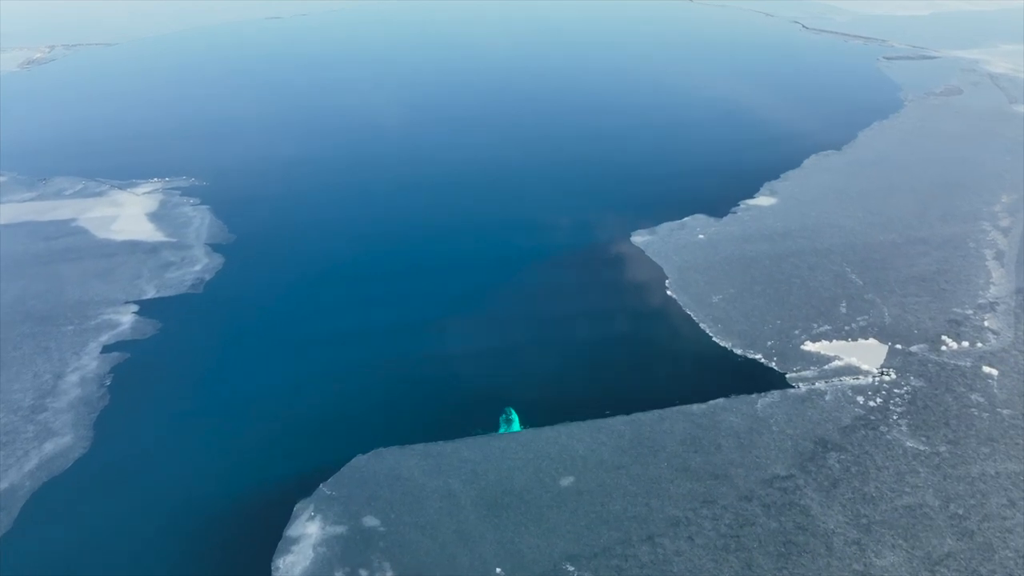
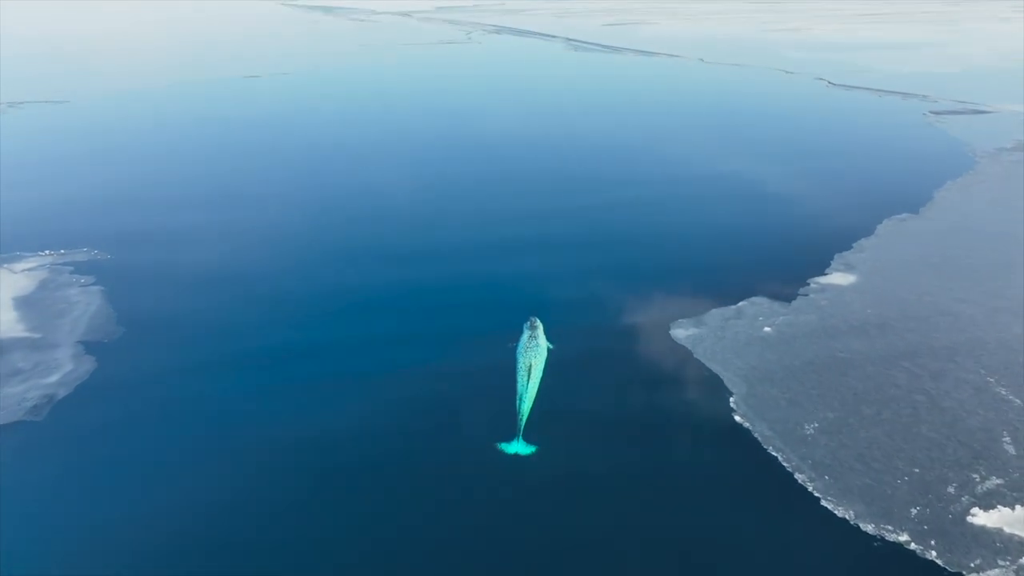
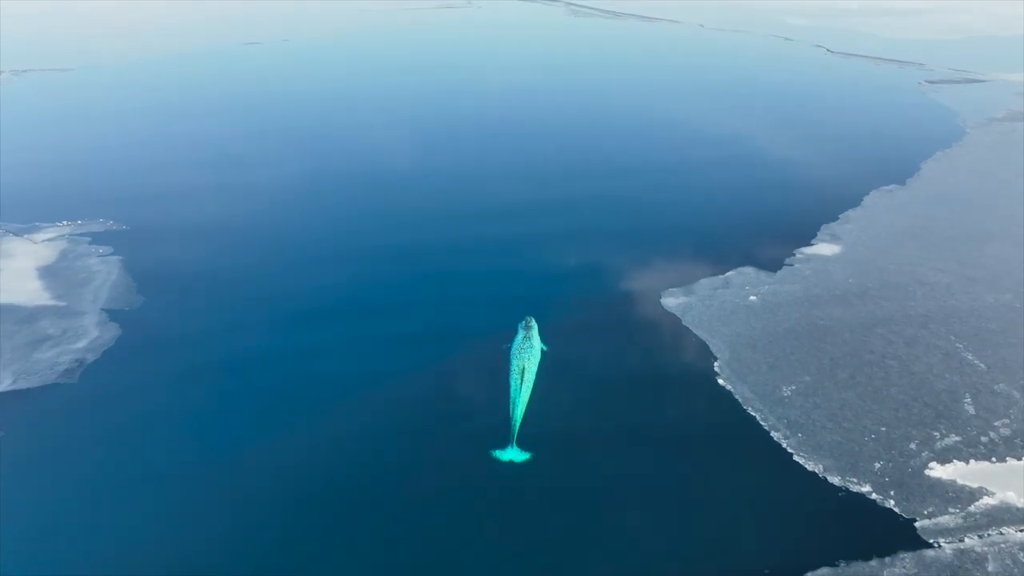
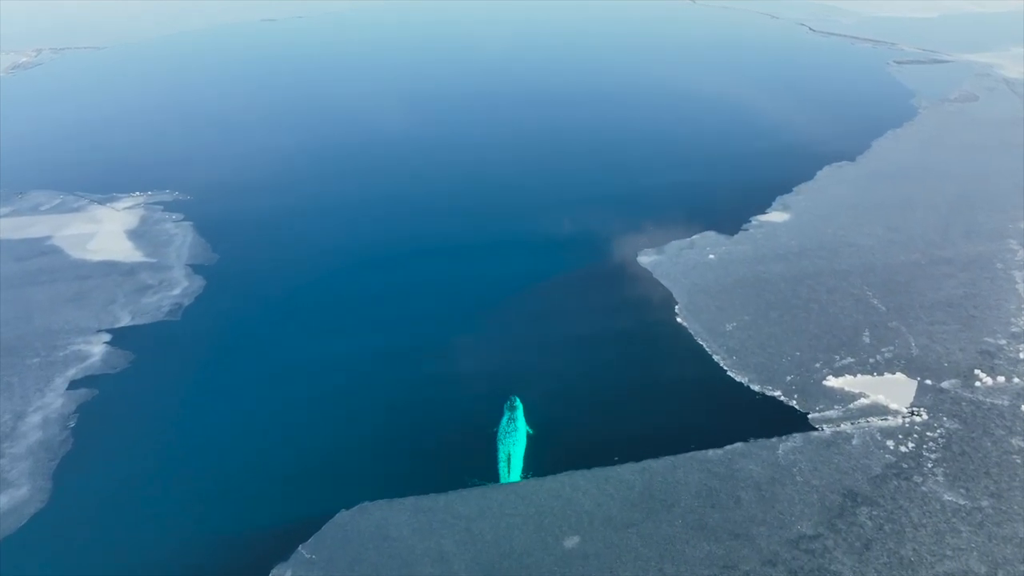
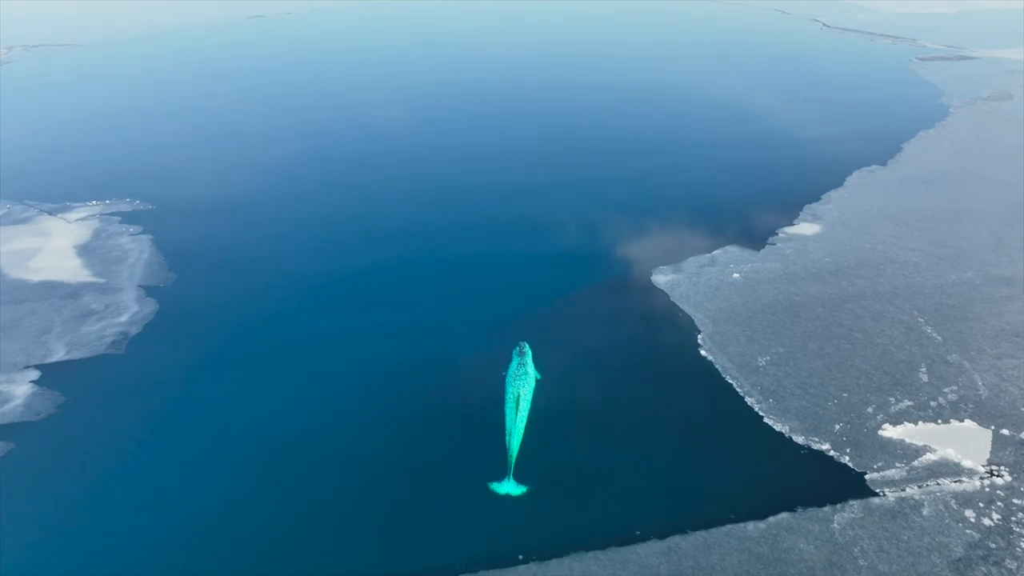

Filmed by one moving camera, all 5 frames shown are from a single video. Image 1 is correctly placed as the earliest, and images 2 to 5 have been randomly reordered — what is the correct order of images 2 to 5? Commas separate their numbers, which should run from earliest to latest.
4, 5, 3, 2
